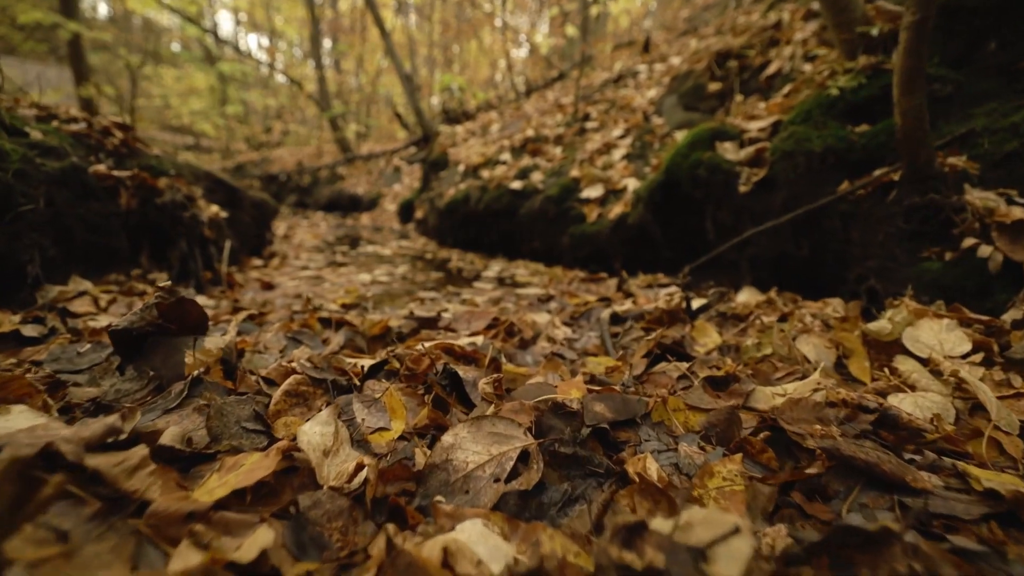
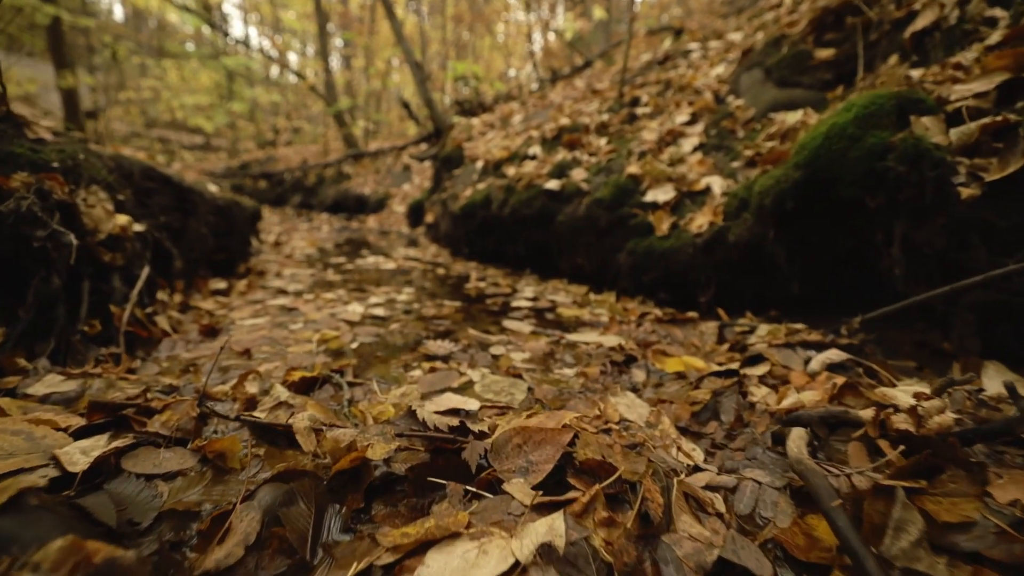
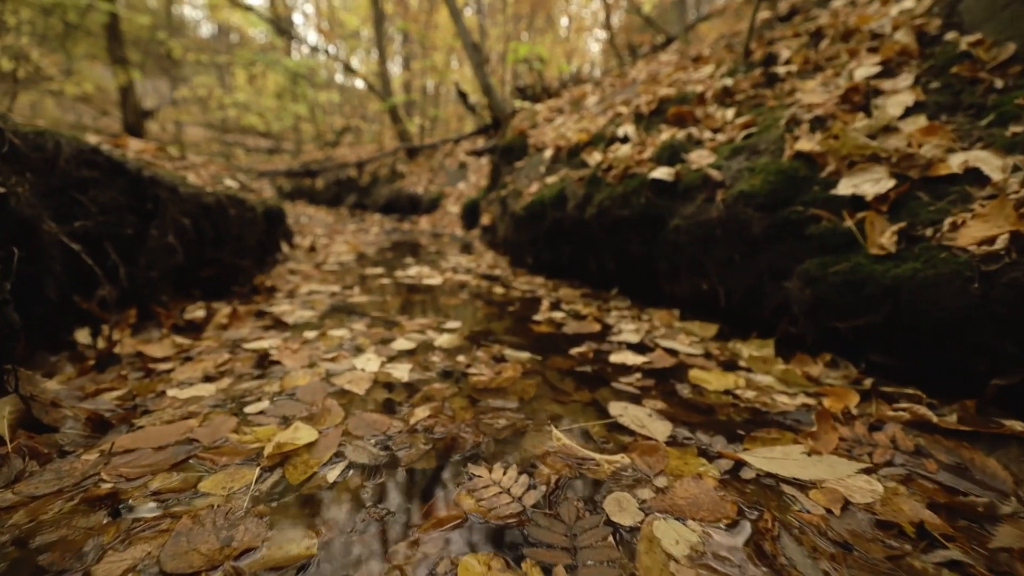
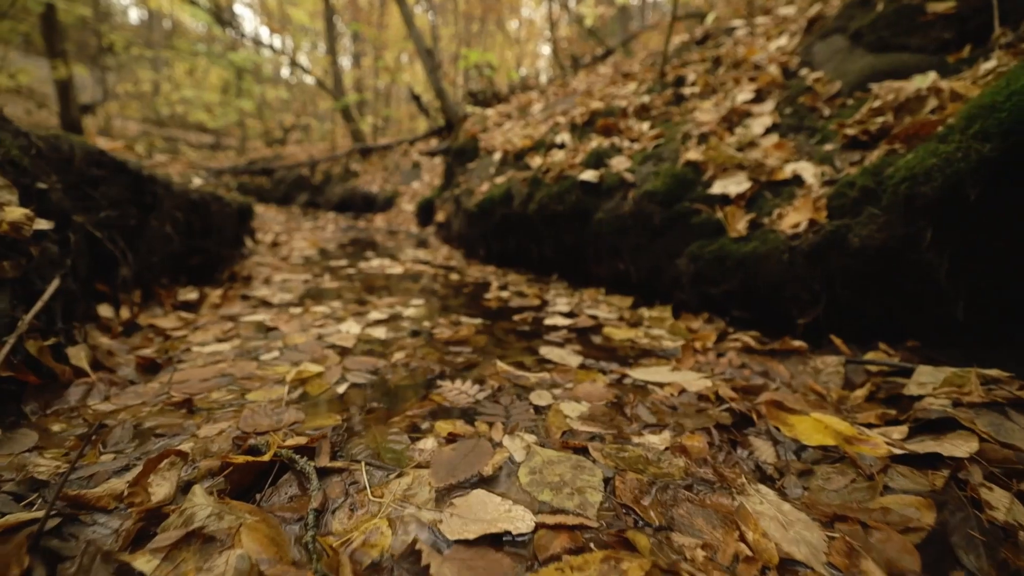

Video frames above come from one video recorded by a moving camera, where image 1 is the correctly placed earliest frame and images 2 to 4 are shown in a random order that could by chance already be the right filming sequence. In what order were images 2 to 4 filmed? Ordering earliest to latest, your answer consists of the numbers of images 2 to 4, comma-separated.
2, 4, 3
